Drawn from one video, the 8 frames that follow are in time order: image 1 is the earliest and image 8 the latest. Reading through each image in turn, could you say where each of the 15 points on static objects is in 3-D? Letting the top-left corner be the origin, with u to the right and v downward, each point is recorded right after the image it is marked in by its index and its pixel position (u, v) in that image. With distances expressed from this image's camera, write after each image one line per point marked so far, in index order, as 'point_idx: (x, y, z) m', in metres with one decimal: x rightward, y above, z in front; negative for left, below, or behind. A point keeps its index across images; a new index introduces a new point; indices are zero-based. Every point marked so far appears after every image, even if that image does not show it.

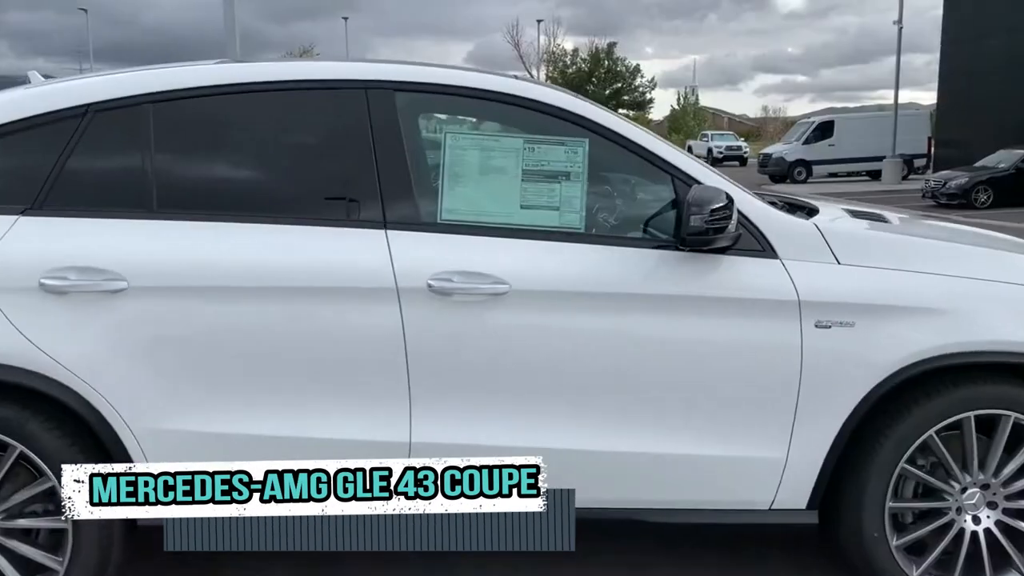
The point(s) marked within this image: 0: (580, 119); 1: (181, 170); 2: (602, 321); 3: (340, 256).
0: (+0.2, +0.6, +3.0) m
1: (-1.1, +0.4, +2.9) m
2: (+0.3, -0.1, +2.9) m
3: (-0.5, +0.1, +2.8) m
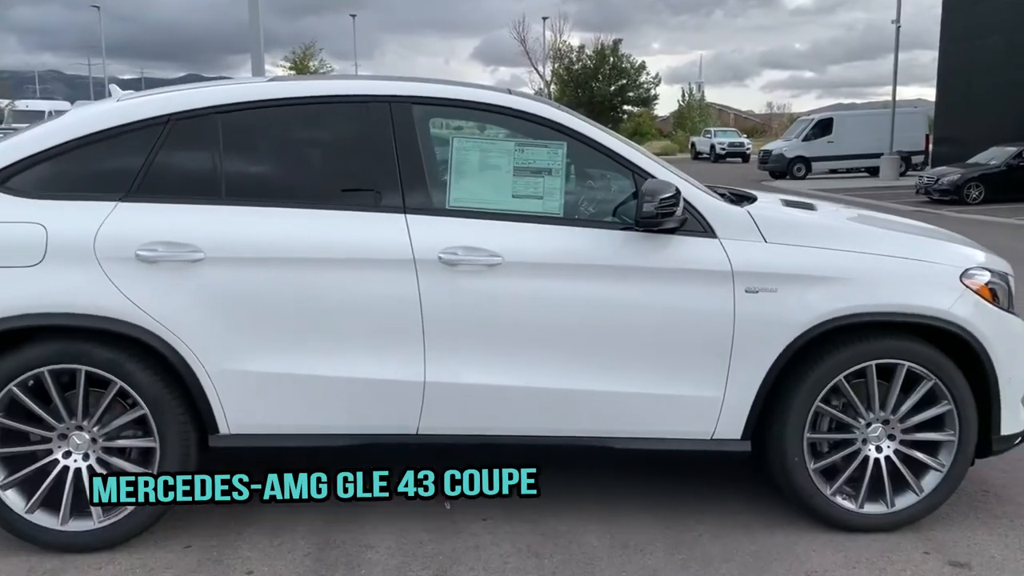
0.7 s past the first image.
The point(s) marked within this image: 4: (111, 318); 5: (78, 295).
0: (+0.2, +0.7, +3.8) m
1: (-1.1, +0.5, +3.7) m
2: (+0.3, 0.0, +3.6) m
3: (-0.6, +0.2, +3.6) m
4: (-1.6, -0.1, +3.5) m
5: (-1.7, 0.0, +3.4) m
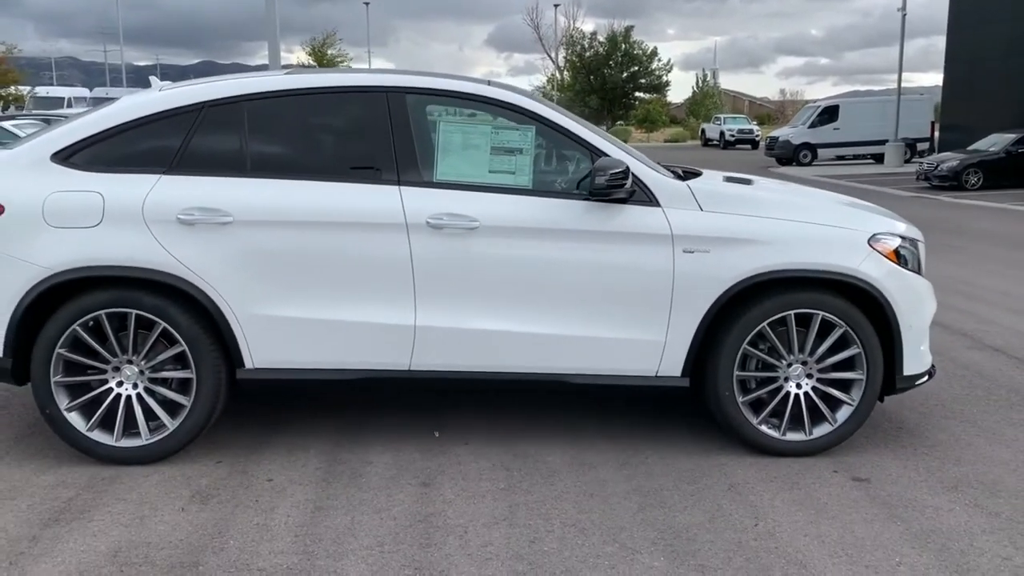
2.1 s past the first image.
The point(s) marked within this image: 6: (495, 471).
0: (+0.1, +0.9, +4.5) m
1: (-1.2, +0.7, +4.4) m
2: (+0.1, +0.2, +4.3) m
3: (-0.7, +0.4, +4.3) m
4: (-1.7, +0.1, +4.2) m
5: (-1.8, +0.2, +4.2) m
6: (-0.1, -0.9, +4.3) m
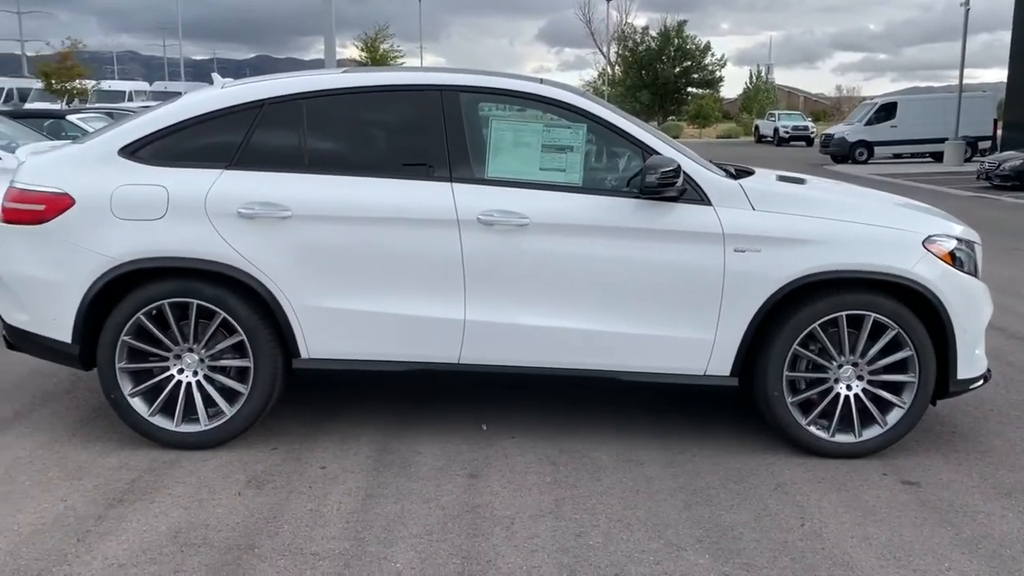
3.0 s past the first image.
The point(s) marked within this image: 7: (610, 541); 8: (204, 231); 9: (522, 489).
0: (+0.3, +0.9, +4.5) m
1: (-1.0, +0.7, +4.5) m
2: (+0.4, +0.2, +4.4) m
3: (-0.4, +0.4, +4.4) m
4: (-1.4, +0.1, +4.4) m
5: (-1.5, +0.2, +4.3) m
6: (+0.1, -0.9, +4.4) m
7: (+0.4, -1.0, +3.6) m
8: (-1.5, +0.3, +4.3) m
9: (0.0, -0.9, +4.1) m
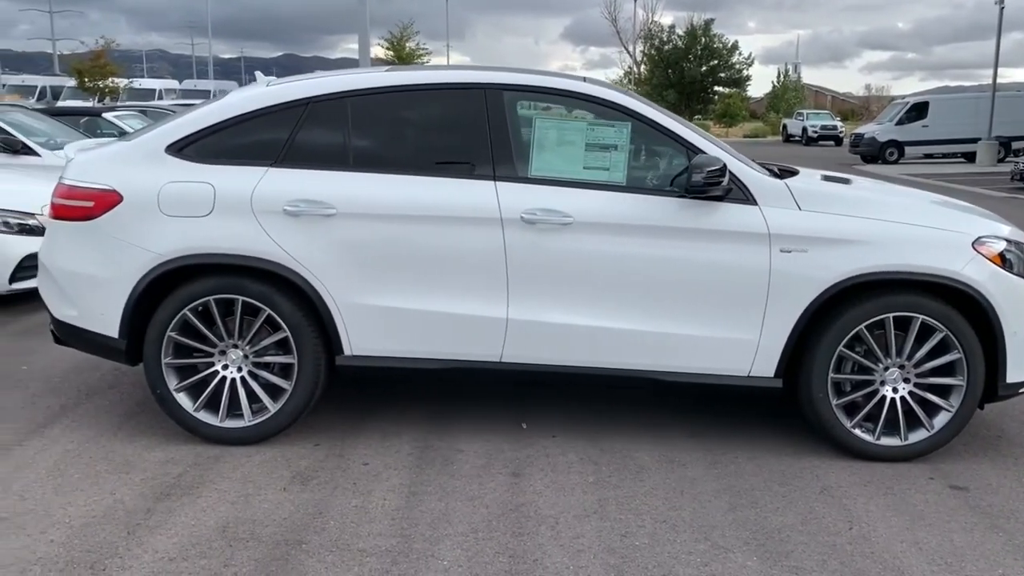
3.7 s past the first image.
0: (+0.6, +0.9, +4.5) m
1: (-0.7, +0.7, +4.5) m
2: (+0.6, +0.2, +4.4) m
3: (-0.2, +0.4, +4.4) m
4: (-1.2, +0.1, +4.4) m
5: (-1.3, +0.2, +4.4) m
6: (+0.4, -0.9, +4.4) m
7: (+0.6, -1.0, +3.6) m
8: (-1.3, +0.3, +4.4) m
9: (+0.2, -0.9, +4.1) m
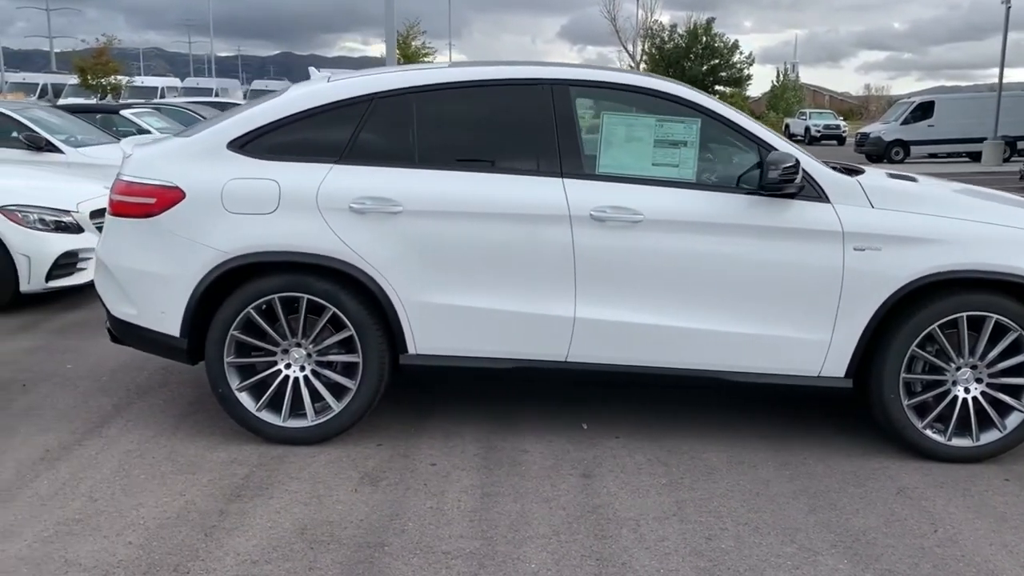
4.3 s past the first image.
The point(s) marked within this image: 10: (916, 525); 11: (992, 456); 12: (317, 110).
0: (+0.9, +0.9, +4.4) m
1: (-0.4, +0.8, +4.4) m
2: (+0.9, +0.2, +4.3) m
3: (+0.1, +0.5, +4.3) m
4: (-0.9, +0.1, +4.3) m
5: (-1.0, +0.2, +4.3) m
6: (+0.7, -0.9, +4.3) m
7: (+0.9, -1.0, +3.6) m
8: (-0.9, +0.3, +4.3) m
9: (+0.6, -0.9, +4.1) m
10: (+1.7, -1.0, +3.8) m
11: (+2.4, -0.8, +4.4) m
12: (-1.0, +0.9, +4.5) m
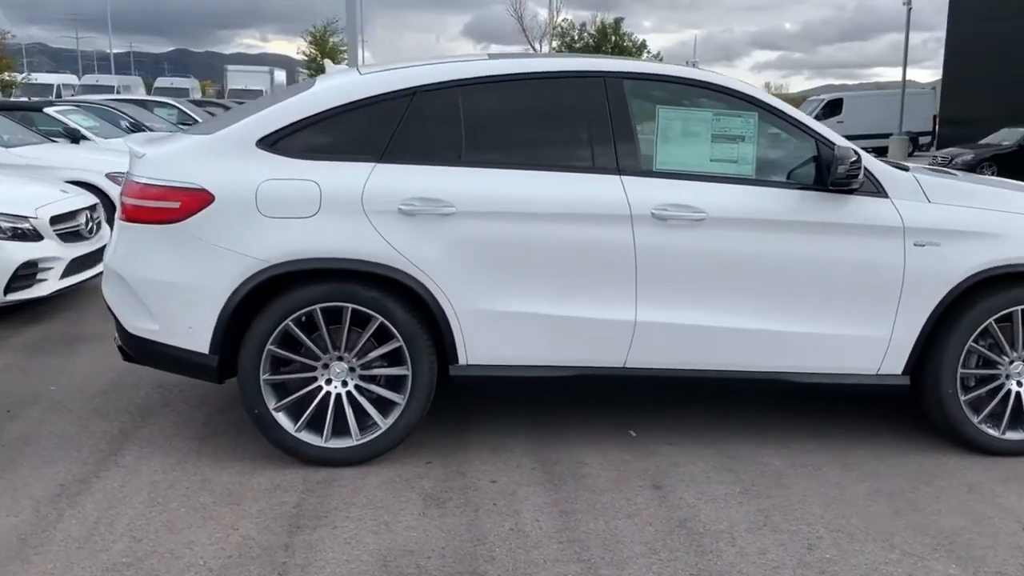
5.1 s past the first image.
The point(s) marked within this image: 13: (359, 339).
0: (+1.1, +0.9, +4.3) m
1: (-0.2, +0.7, +4.2) m
2: (+1.2, +0.2, +4.2) m
3: (+0.4, +0.4, +4.1) m
4: (-0.6, +0.1, +4.0) m
5: (-0.7, +0.2, +4.0) m
6: (+1.0, -0.9, +4.2) m
7: (+1.3, -1.0, +3.5) m
8: (-0.7, +0.3, +4.0) m
9: (+0.9, -0.9, +3.9) m
10: (+2.1, -1.0, +3.7) m
11: (+2.7, -0.8, +4.5) m
12: (-0.7, +0.9, +4.2) m
13: (-0.7, -0.2, +4.1) m
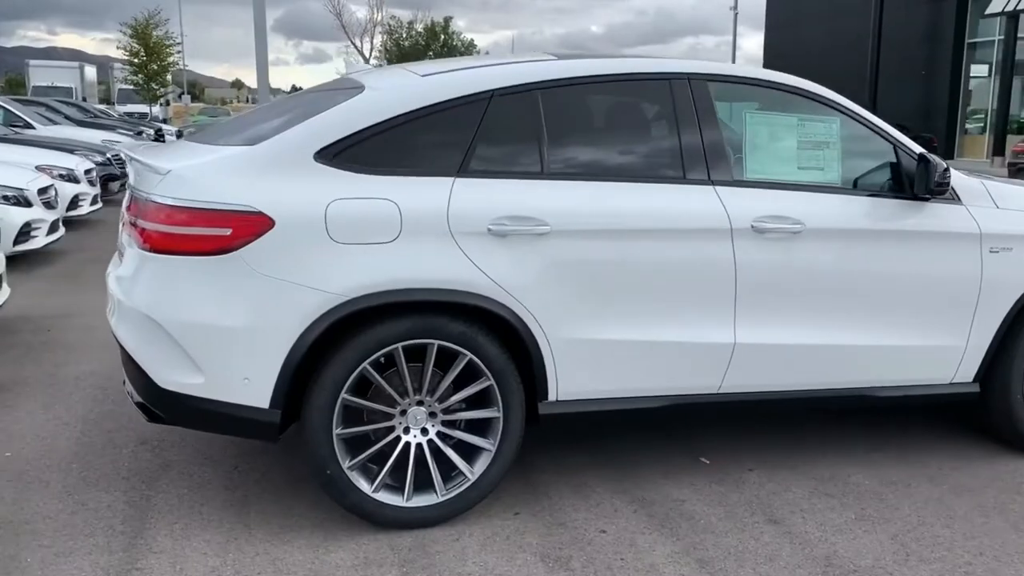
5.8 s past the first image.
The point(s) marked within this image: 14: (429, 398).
0: (+1.5, +0.8, +4.1) m
1: (+0.2, +0.6, +3.7) m
2: (+1.6, +0.2, +4.0) m
3: (+0.8, +0.3, +3.8) m
4: (-0.2, 0.0, +3.5) m
5: (-0.3, +0.1, +3.4) m
6: (+1.4, -0.9, +3.9) m
7: (+1.8, -1.1, +3.3) m
8: (-0.2, +0.1, +3.4) m
9: (+1.4, -1.0, +3.7) m
10: (+2.5, -1.0, +3.7) m
11: (+3.0, -0.8, +4.6) m
12: (-0.4, +0.7, +3.6) m
13: (-0.3, -0.4, +3.6) m
14: (-0.3, -0.4, +3.5) m
